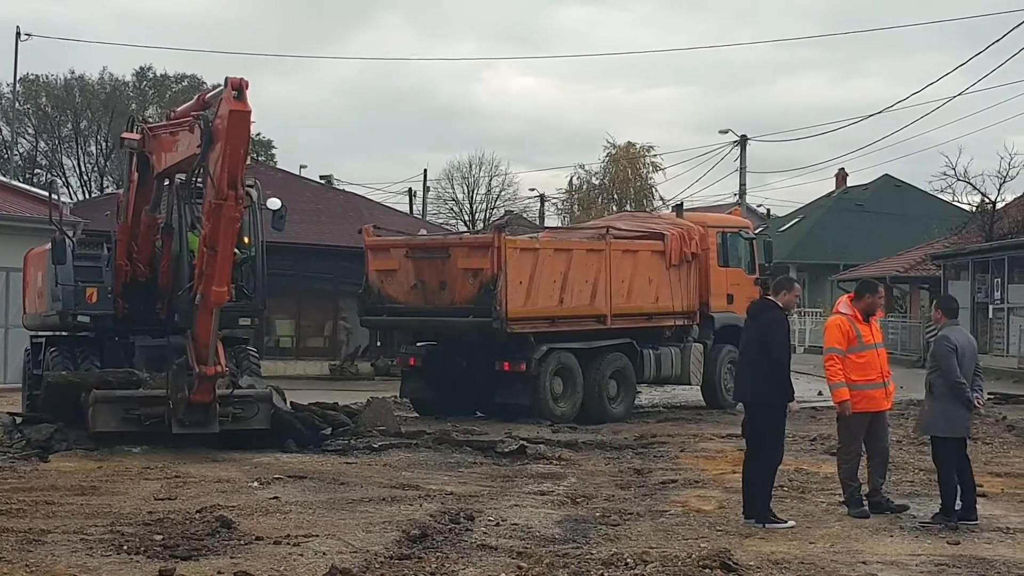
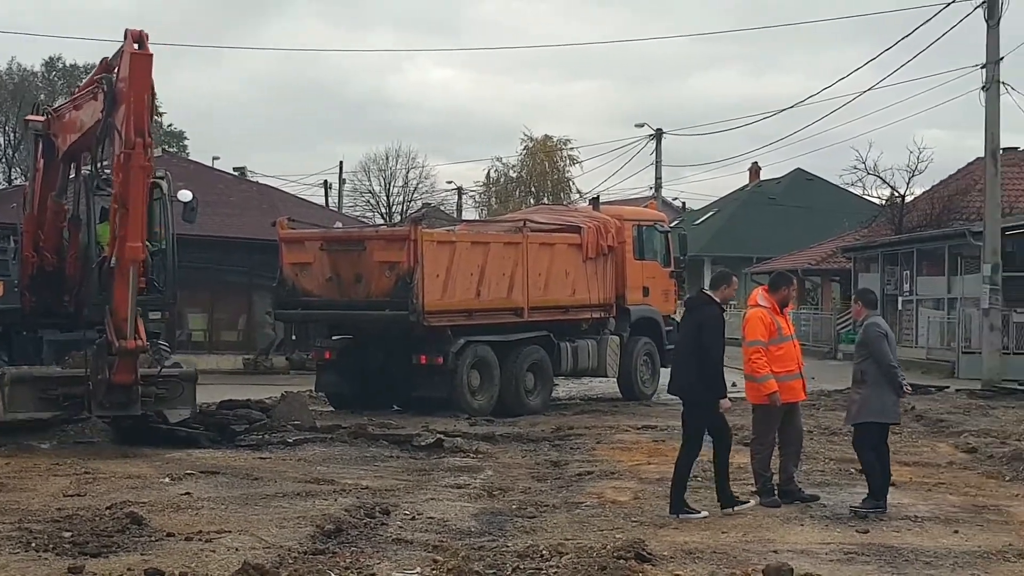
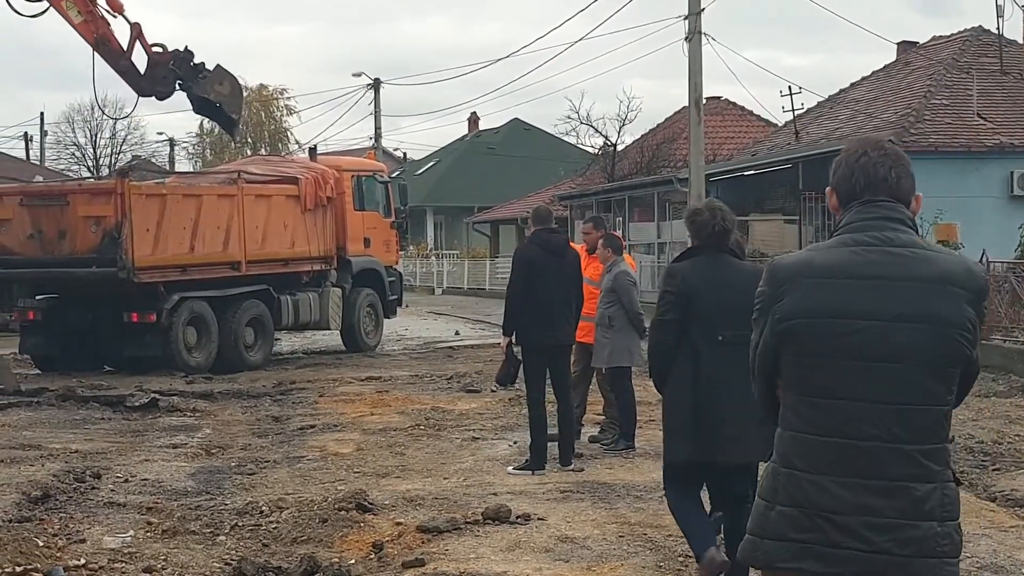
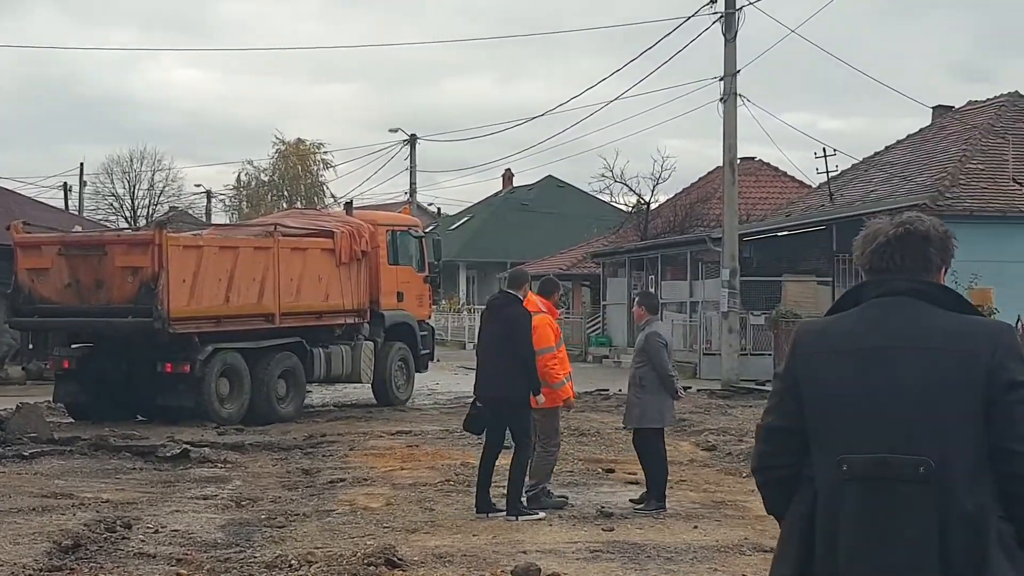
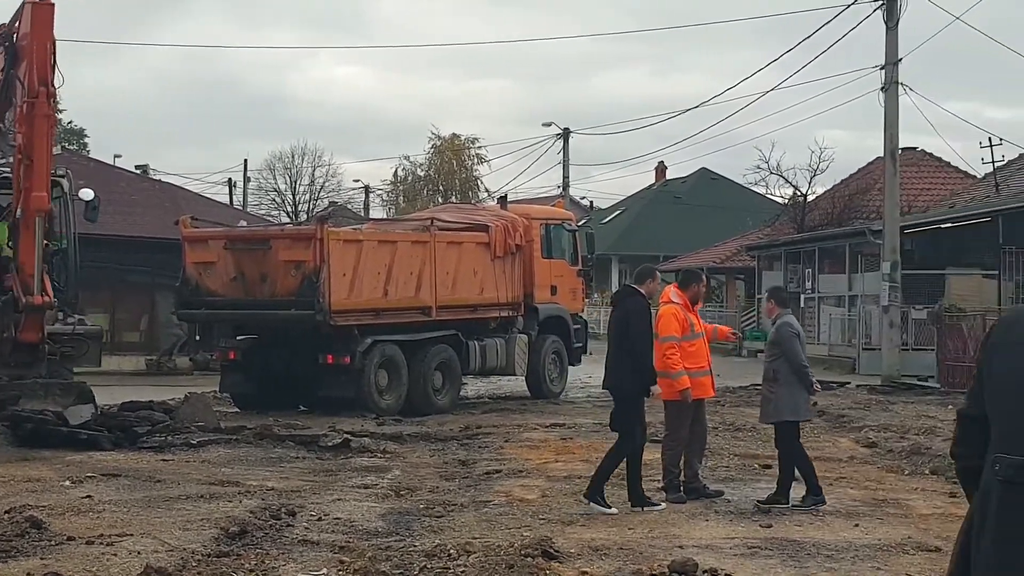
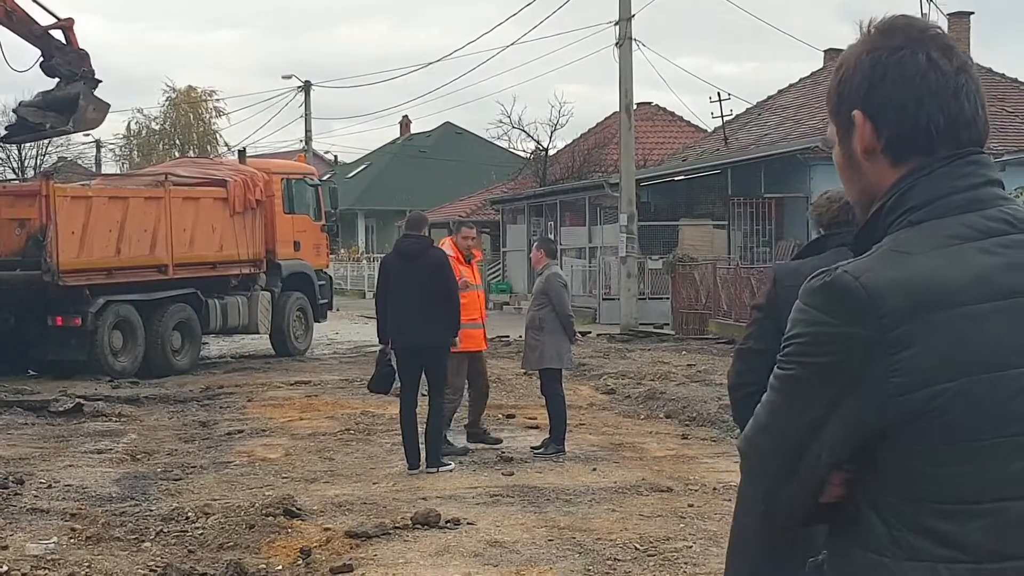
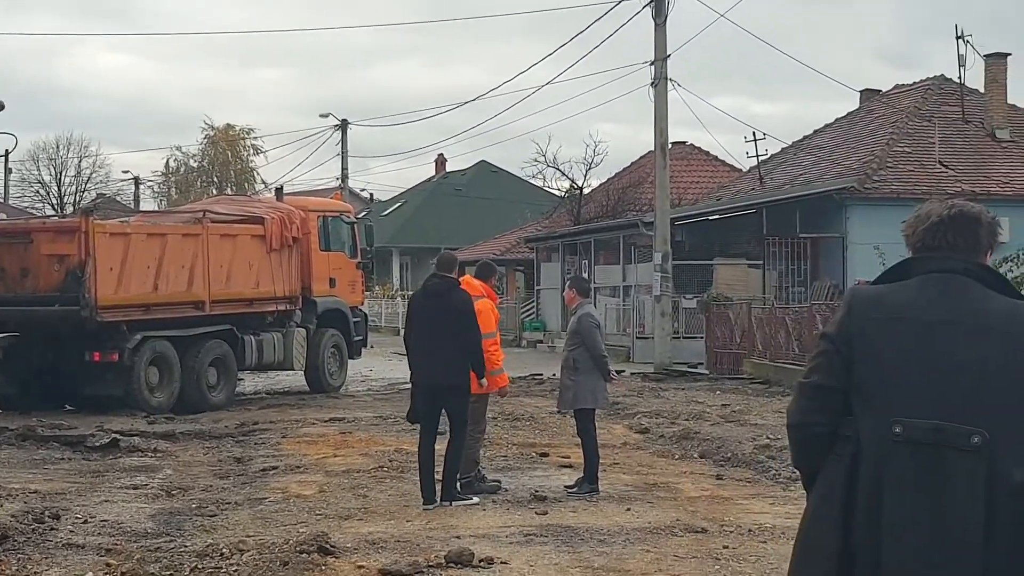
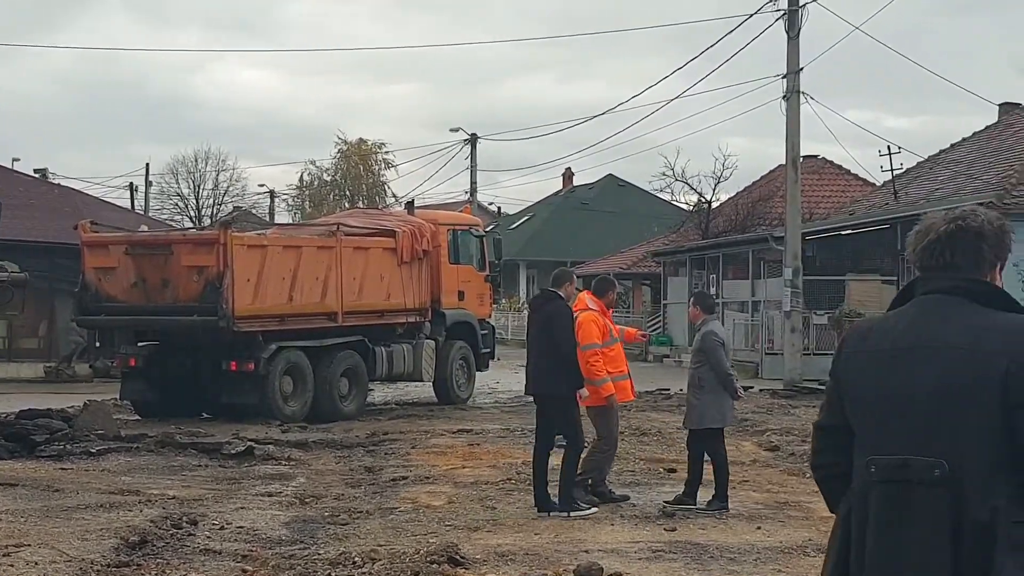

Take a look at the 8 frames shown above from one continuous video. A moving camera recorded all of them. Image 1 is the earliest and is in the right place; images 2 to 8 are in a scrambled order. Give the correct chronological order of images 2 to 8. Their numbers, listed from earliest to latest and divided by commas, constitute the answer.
2, 5, 8, 4, 7, 6, 3
